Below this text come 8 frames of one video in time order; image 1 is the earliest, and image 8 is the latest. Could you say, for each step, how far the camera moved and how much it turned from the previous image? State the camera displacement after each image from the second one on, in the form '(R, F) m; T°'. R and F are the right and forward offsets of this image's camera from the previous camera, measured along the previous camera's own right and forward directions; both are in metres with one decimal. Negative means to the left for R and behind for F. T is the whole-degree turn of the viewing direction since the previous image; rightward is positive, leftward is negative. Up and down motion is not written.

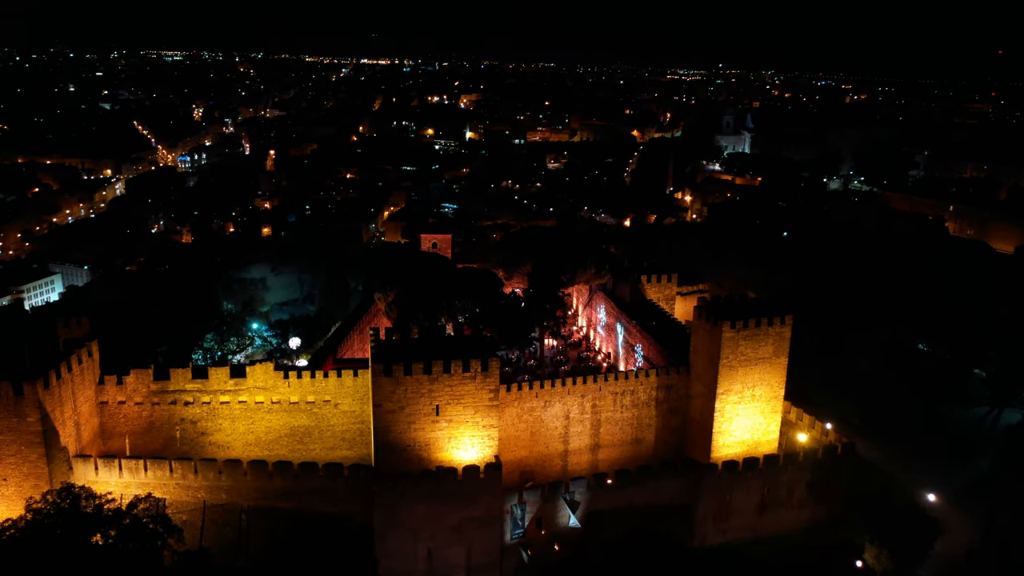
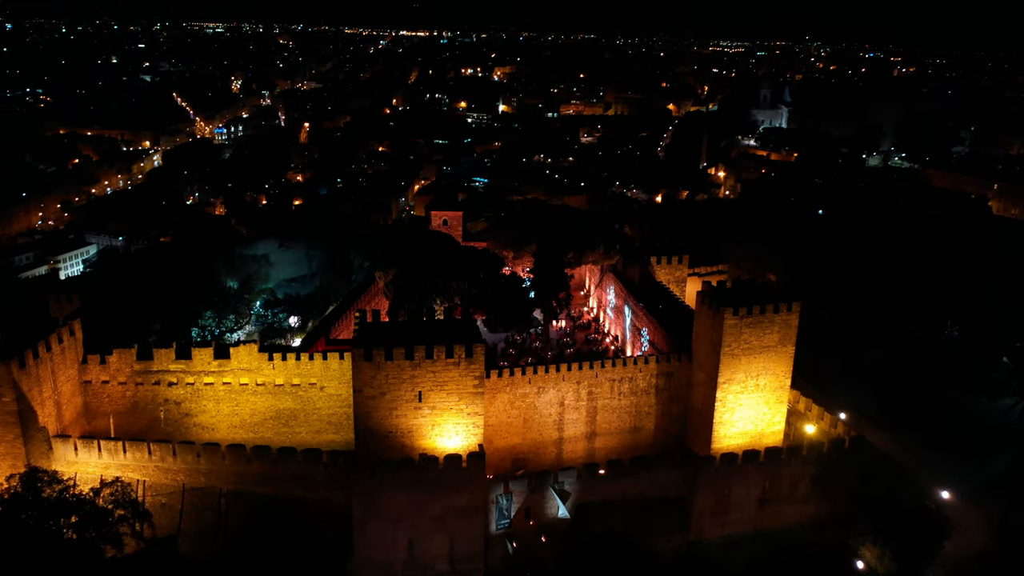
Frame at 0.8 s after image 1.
(+1.0, +0.7) m; -3°
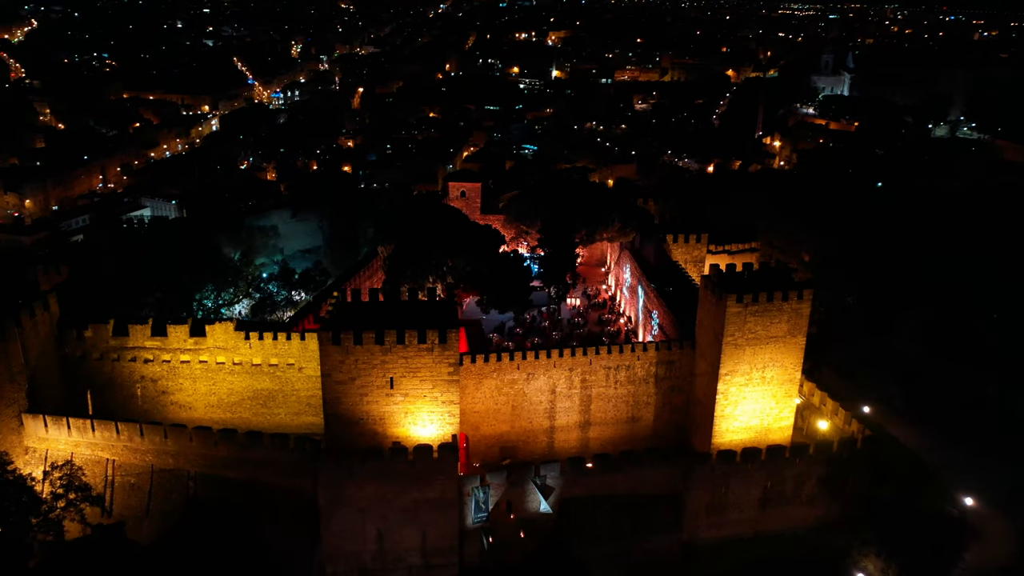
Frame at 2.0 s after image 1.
(+1.5, +1.1) m; -4°
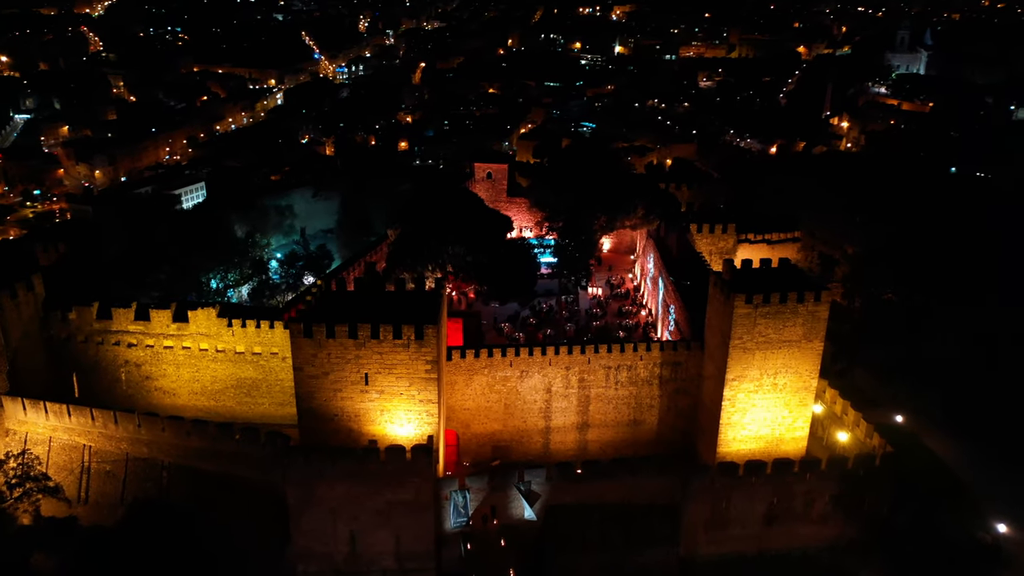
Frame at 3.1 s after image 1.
(+1.5, +1.1) m; -4°
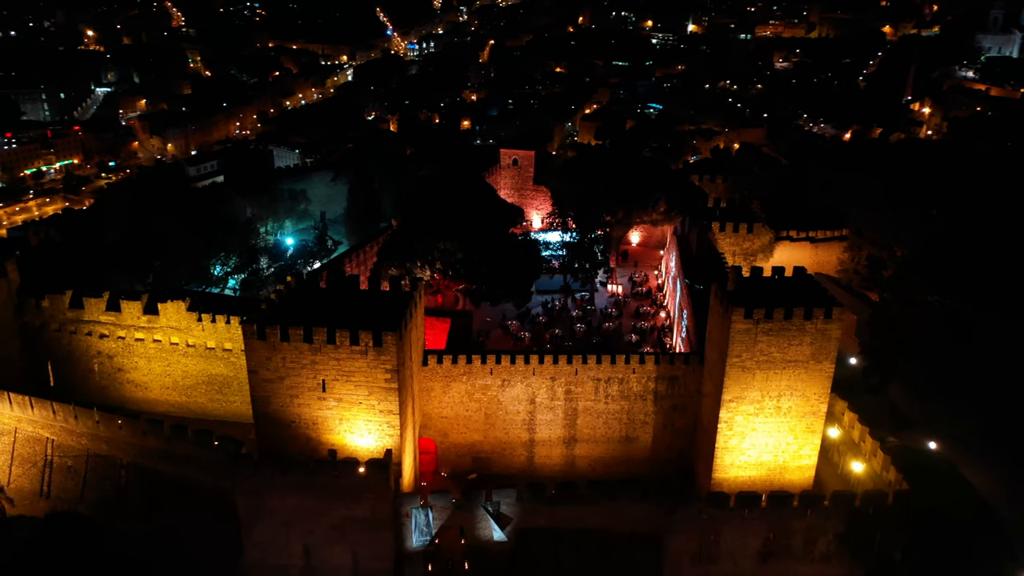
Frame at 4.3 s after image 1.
(+1.7, +1.3) m; -5°
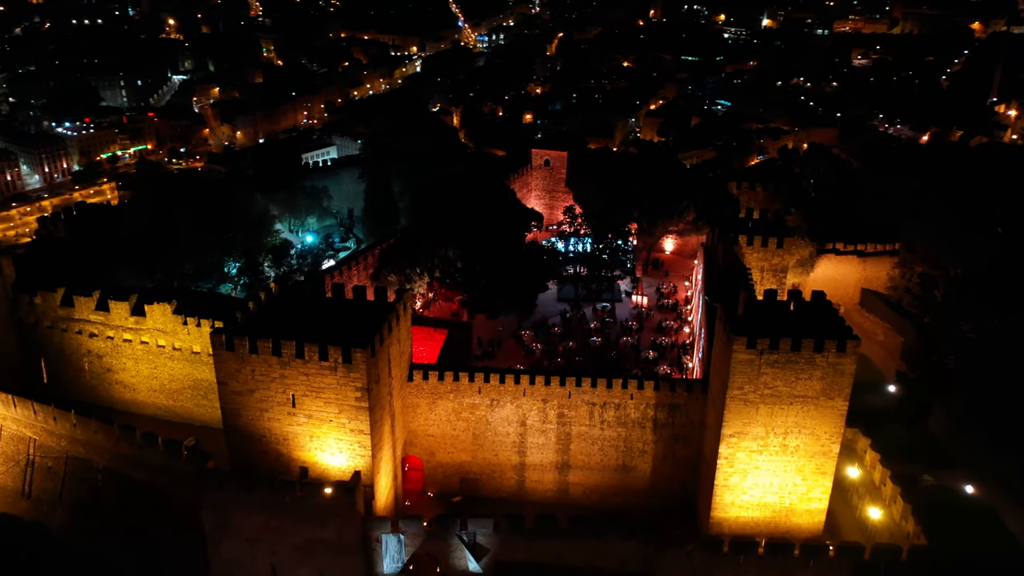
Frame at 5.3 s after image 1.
(+1.4, +1.0) m; -5°
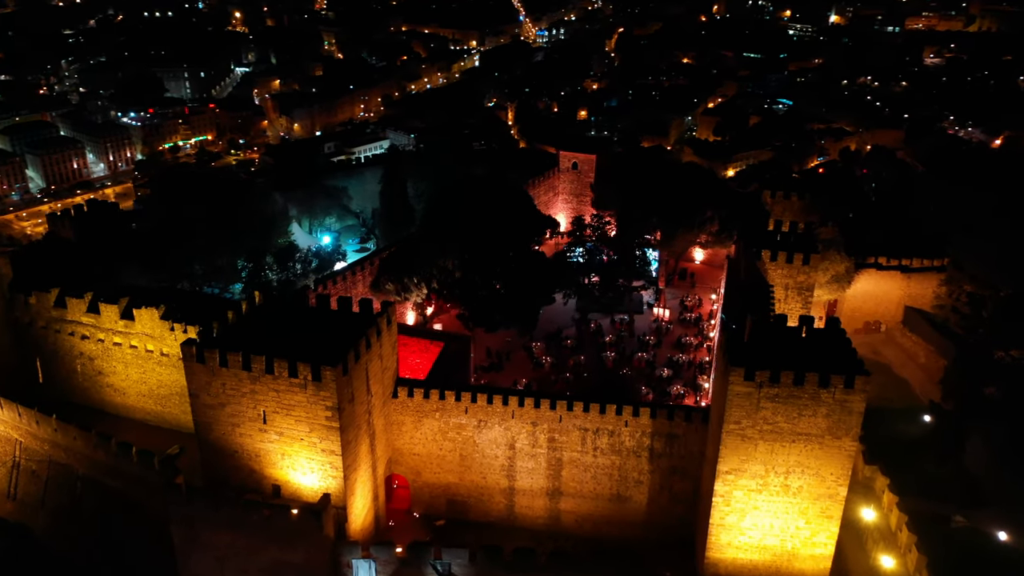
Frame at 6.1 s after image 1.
(+1.2, +0.8) m; -4°
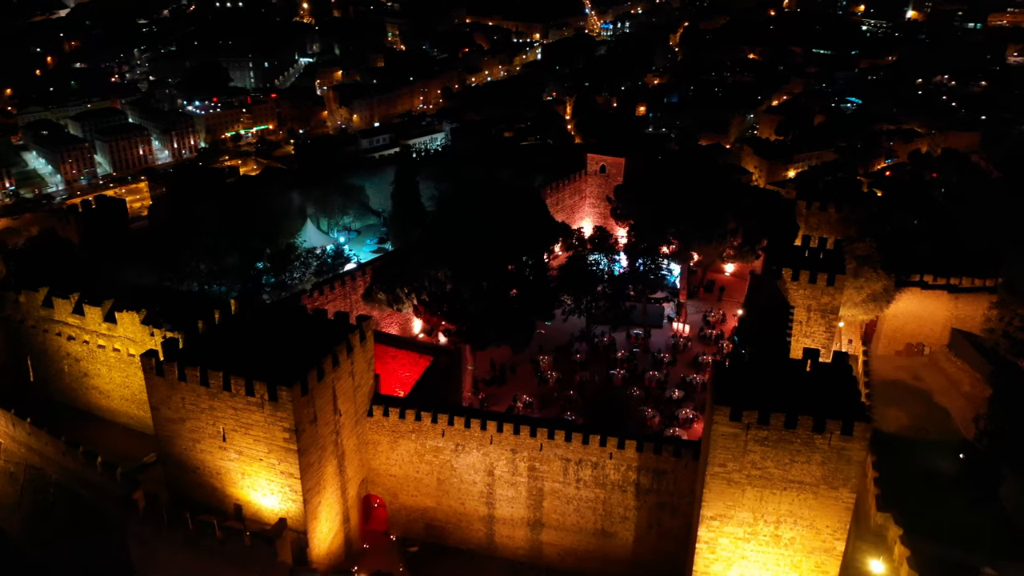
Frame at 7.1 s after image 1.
(+1.3, +0.9) m; -4°
